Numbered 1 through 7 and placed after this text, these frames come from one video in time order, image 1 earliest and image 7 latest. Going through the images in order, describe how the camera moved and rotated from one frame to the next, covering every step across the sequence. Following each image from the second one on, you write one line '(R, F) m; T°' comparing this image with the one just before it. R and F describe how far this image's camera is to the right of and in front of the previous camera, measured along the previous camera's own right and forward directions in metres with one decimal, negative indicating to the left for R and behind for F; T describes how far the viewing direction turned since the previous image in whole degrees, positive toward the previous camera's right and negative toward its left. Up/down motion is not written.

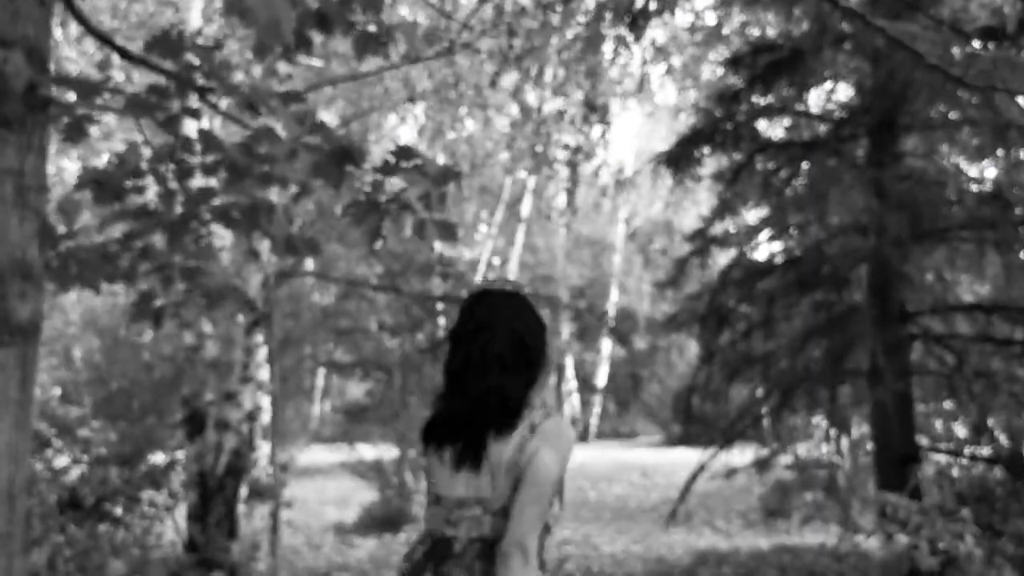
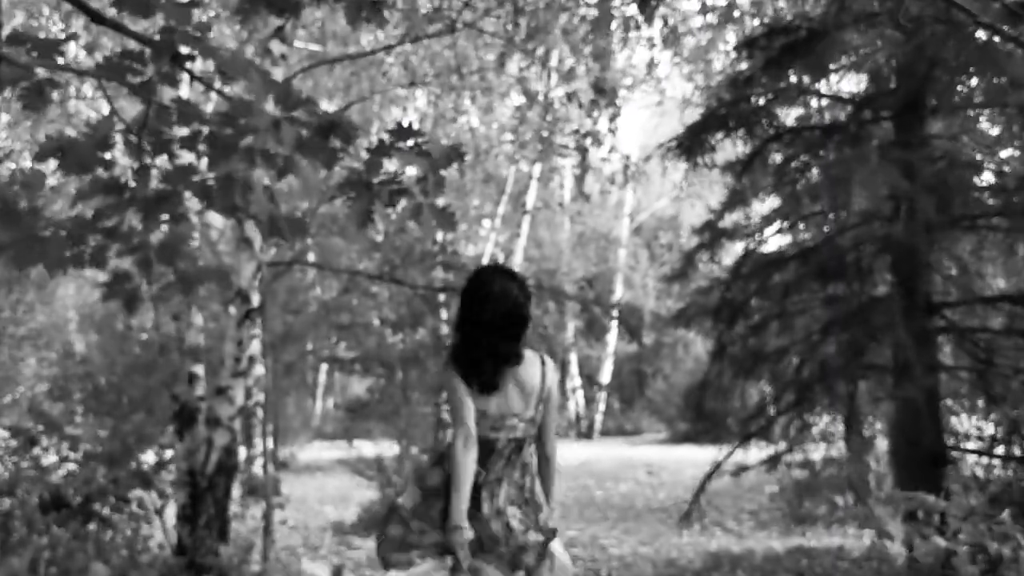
(0.0, +0.3) m; 0°
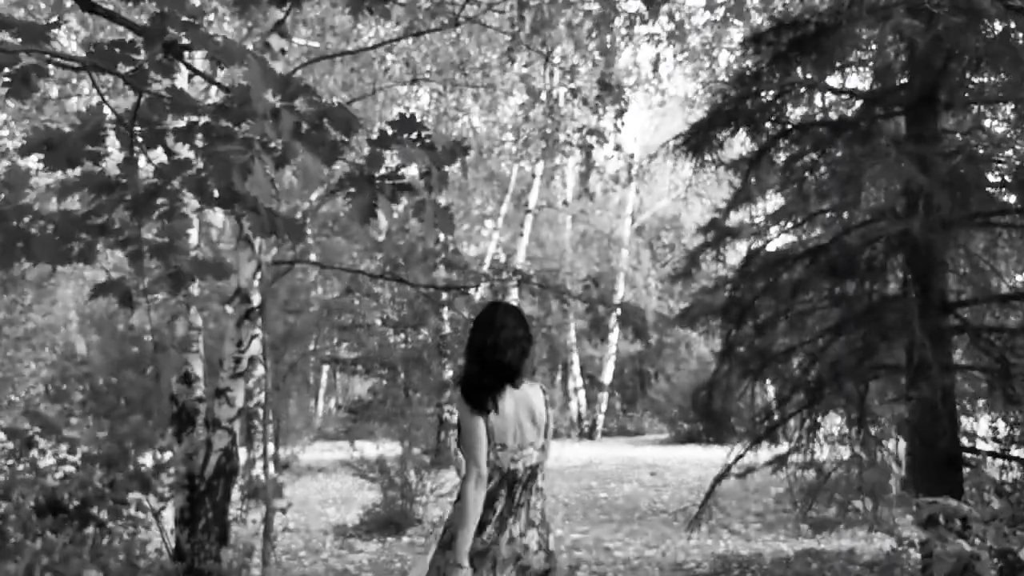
(0.0, +0.1) m; 0°
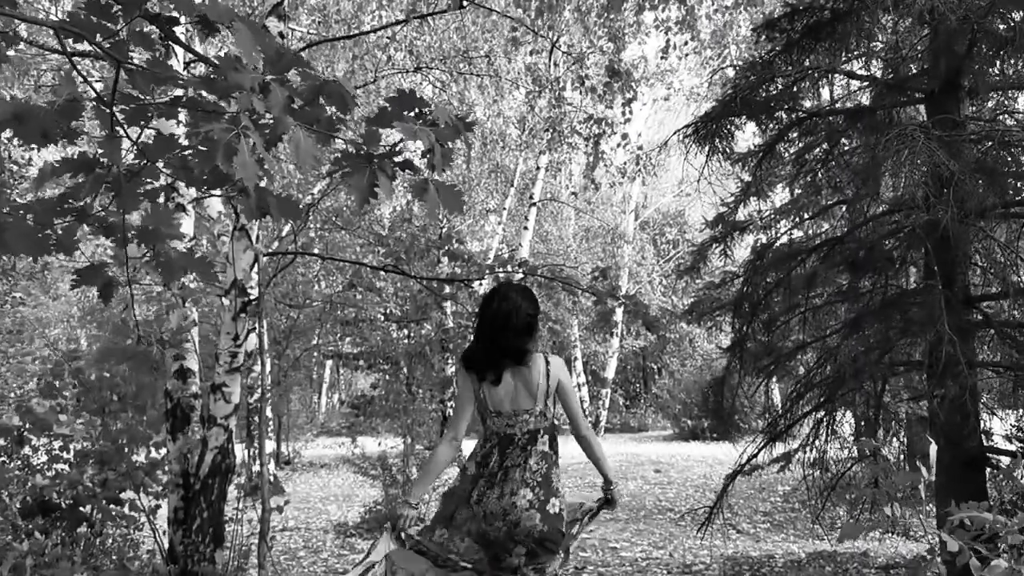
(0.0, +0.2) m; 0°
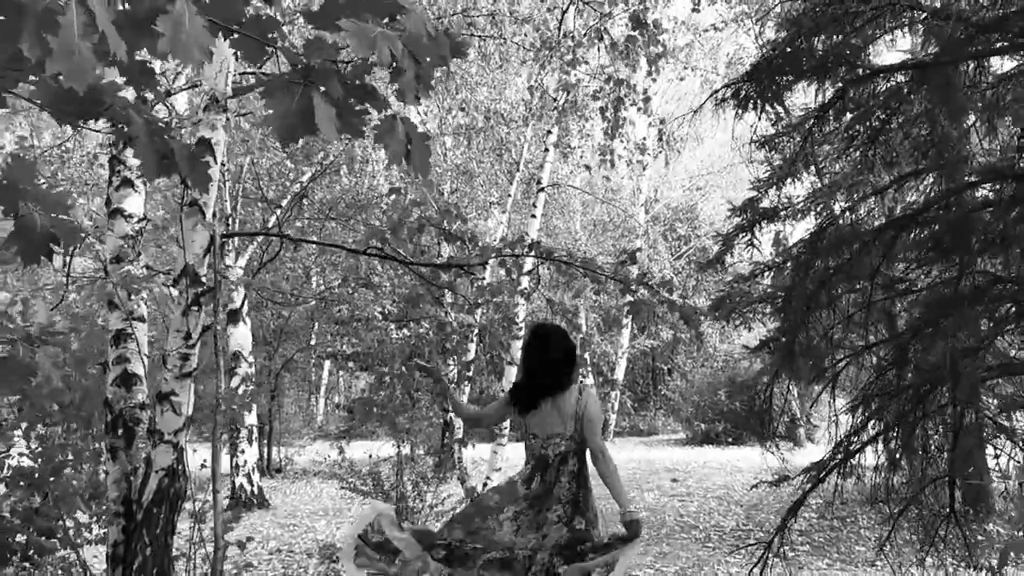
(0.0, +0.9) m; 0°
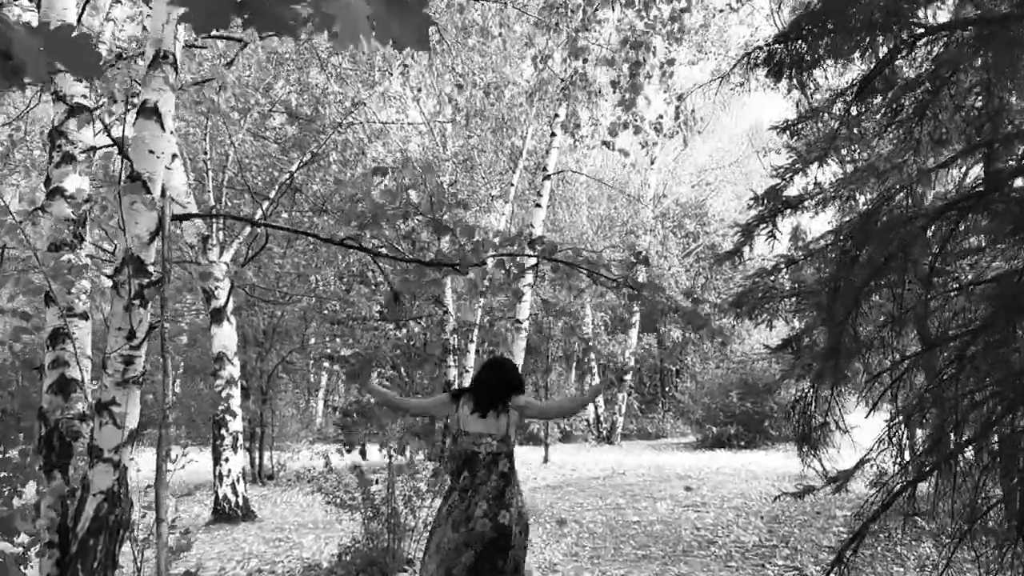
(0.0, +0.6) m; 0°
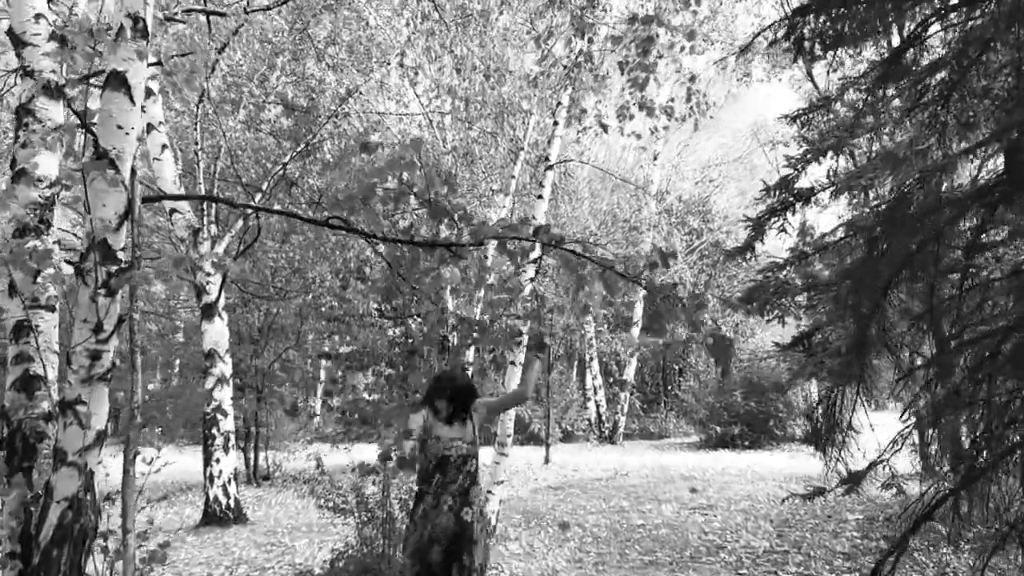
(0.0, +0.3) m; 0°
